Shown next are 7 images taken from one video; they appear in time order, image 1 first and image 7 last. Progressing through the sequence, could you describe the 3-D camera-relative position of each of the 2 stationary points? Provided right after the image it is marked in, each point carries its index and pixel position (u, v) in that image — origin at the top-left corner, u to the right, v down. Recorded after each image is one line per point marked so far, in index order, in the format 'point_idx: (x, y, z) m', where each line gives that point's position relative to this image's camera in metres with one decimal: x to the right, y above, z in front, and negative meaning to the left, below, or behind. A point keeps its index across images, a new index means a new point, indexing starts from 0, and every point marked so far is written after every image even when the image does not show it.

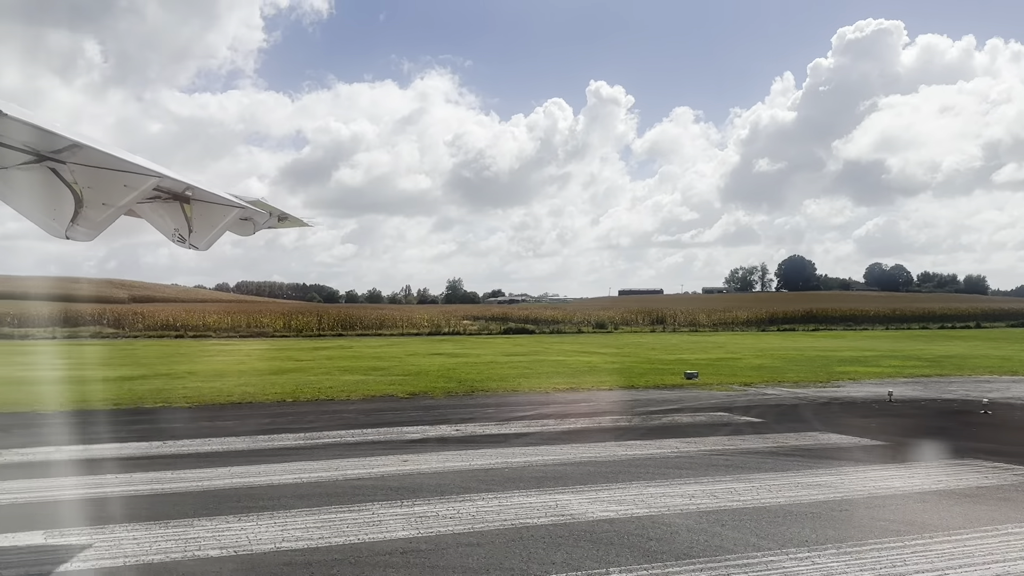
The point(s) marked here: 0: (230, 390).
0: (-6.4, -2.3, +14.5) m
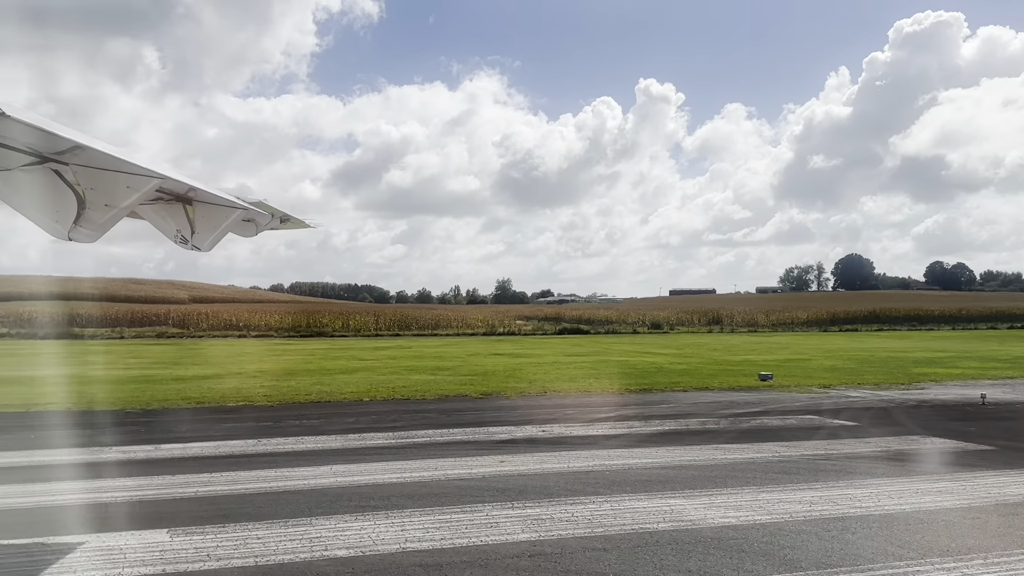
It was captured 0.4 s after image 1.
0: (-4.7, -2.3, +14.6) m
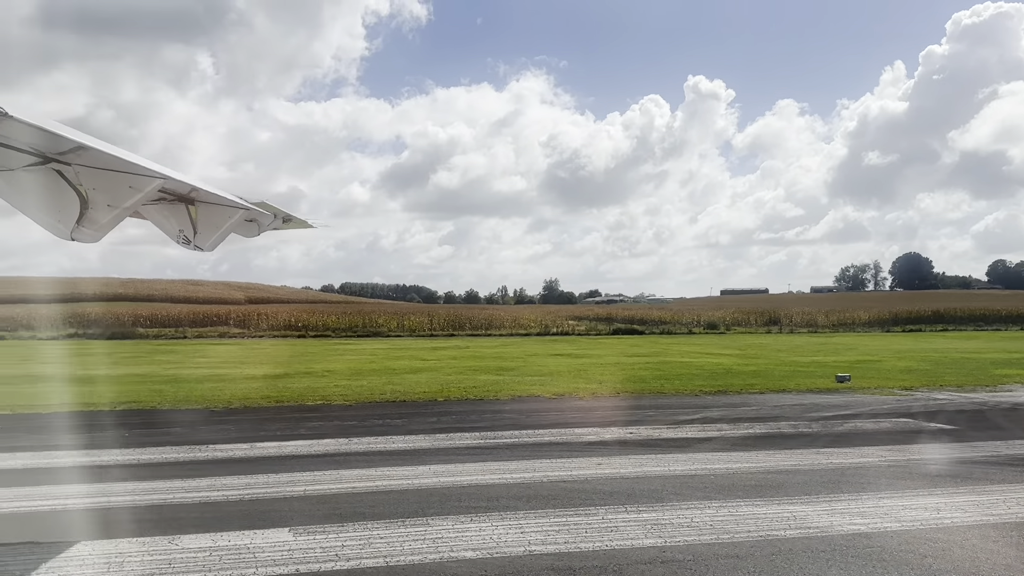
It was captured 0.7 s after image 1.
0: (-3.0, -2.3, +14.6) m
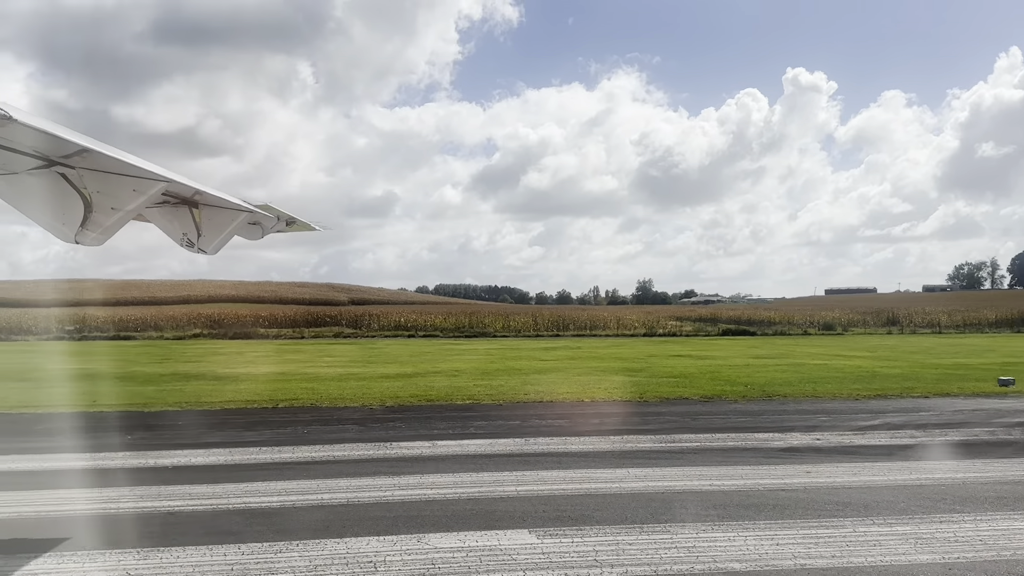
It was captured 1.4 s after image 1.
0: (+0.2, -2.3, +14.4) m
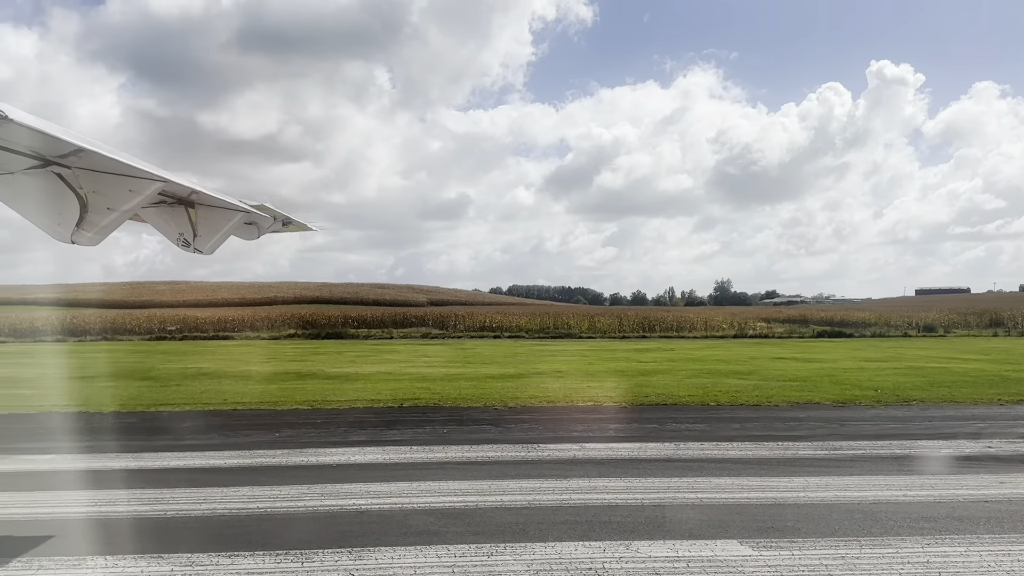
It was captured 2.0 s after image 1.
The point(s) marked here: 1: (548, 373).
0: (+2.8, -2.3, +14.1) m
1: (+1.0, -2.3, +17.0) m
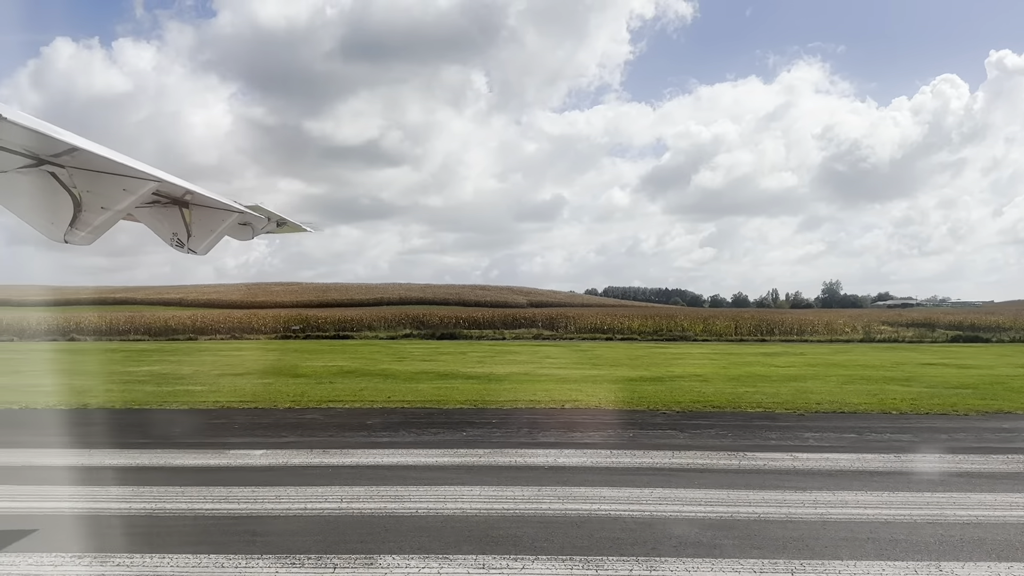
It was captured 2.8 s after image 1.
0: (+6.0, -2.3, +13.3) m
1: (+4.5, -2.3, +16.5) m
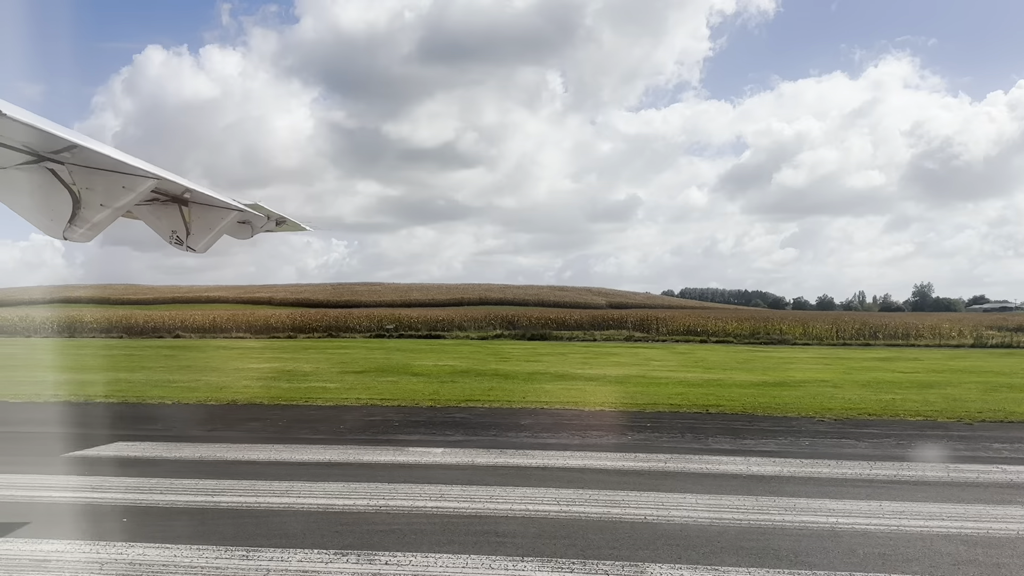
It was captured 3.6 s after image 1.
0: (+8.6, -2.3, +12.6) m
1: (+7.4, -2.3, +15.8) m
